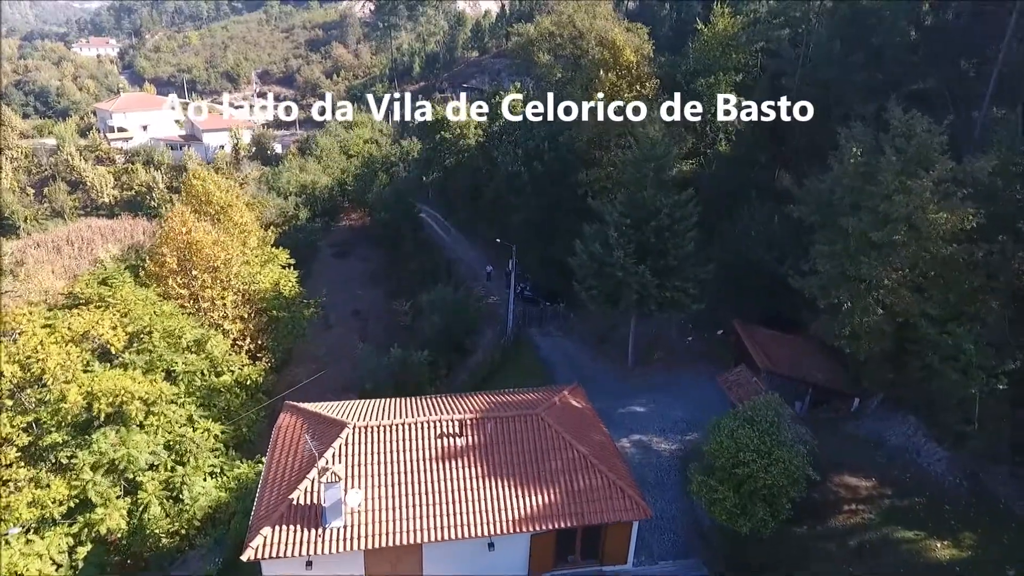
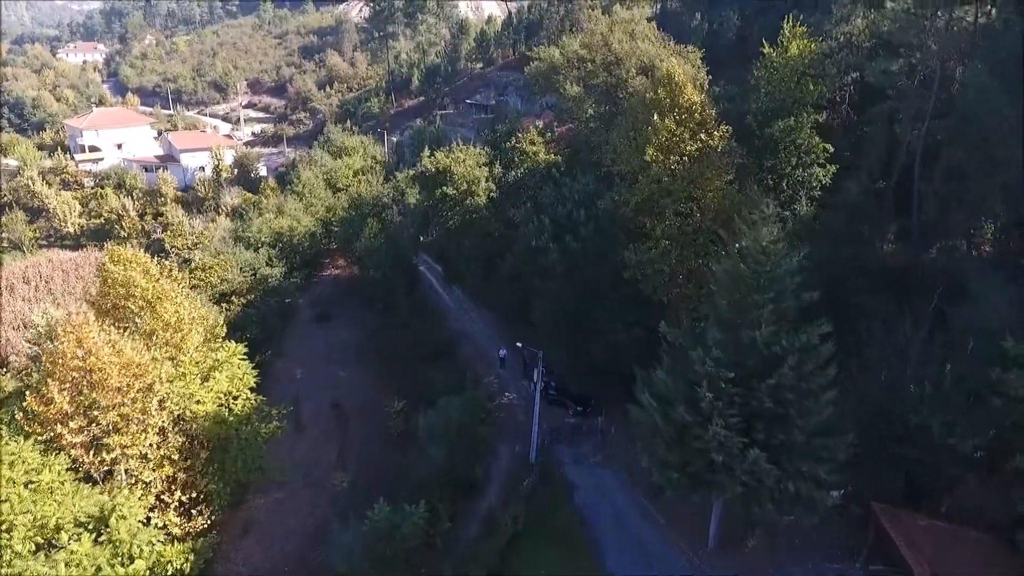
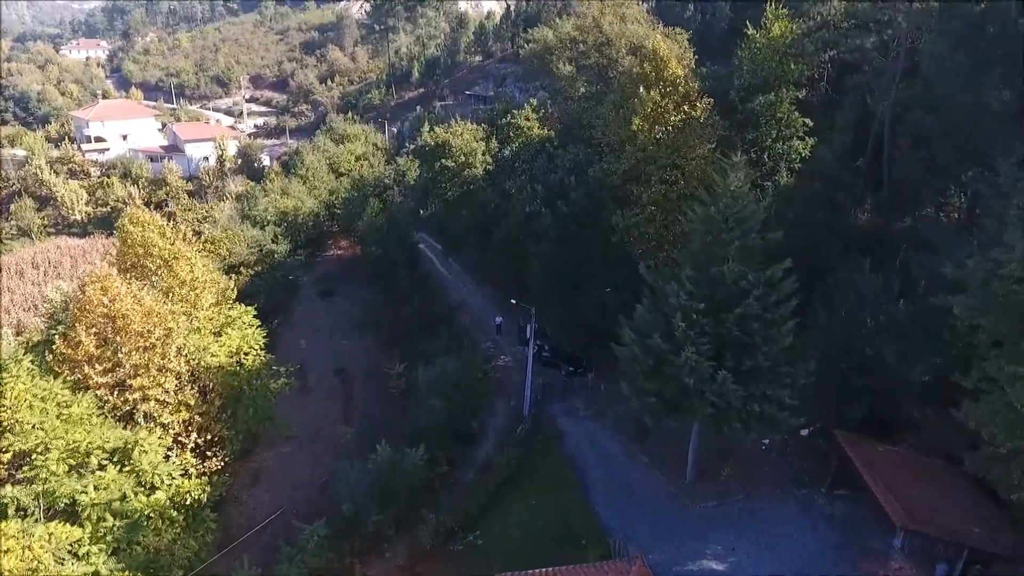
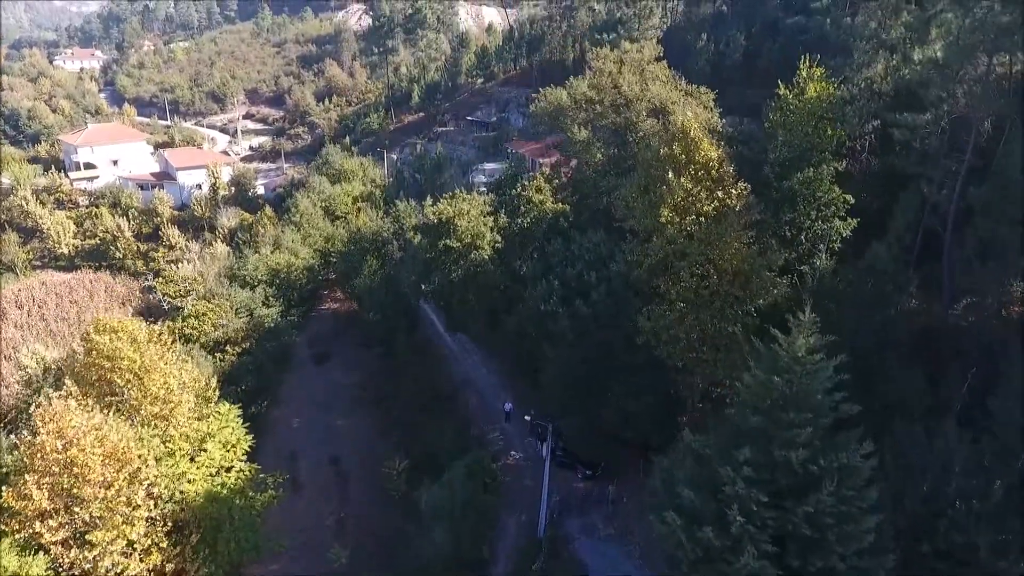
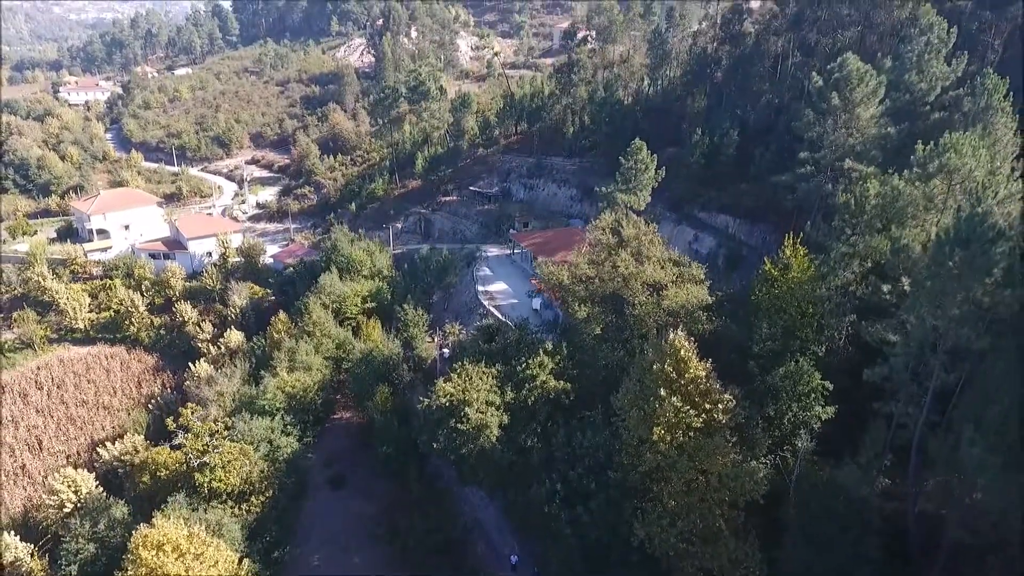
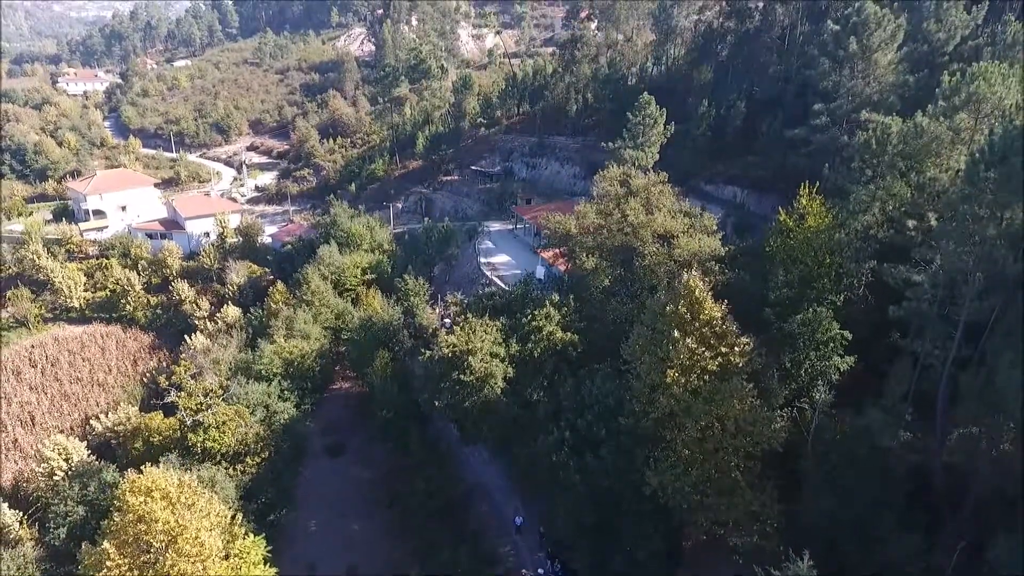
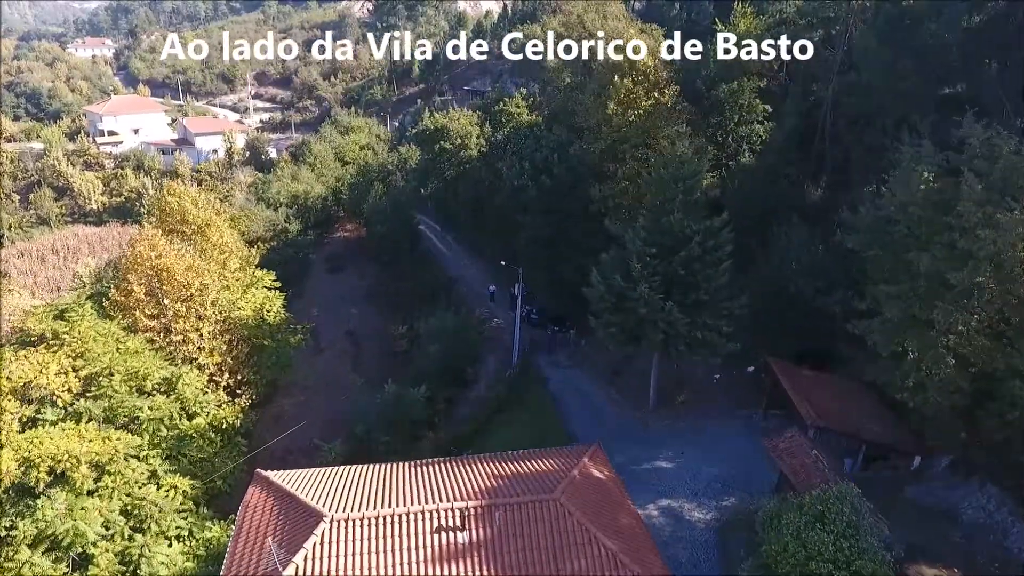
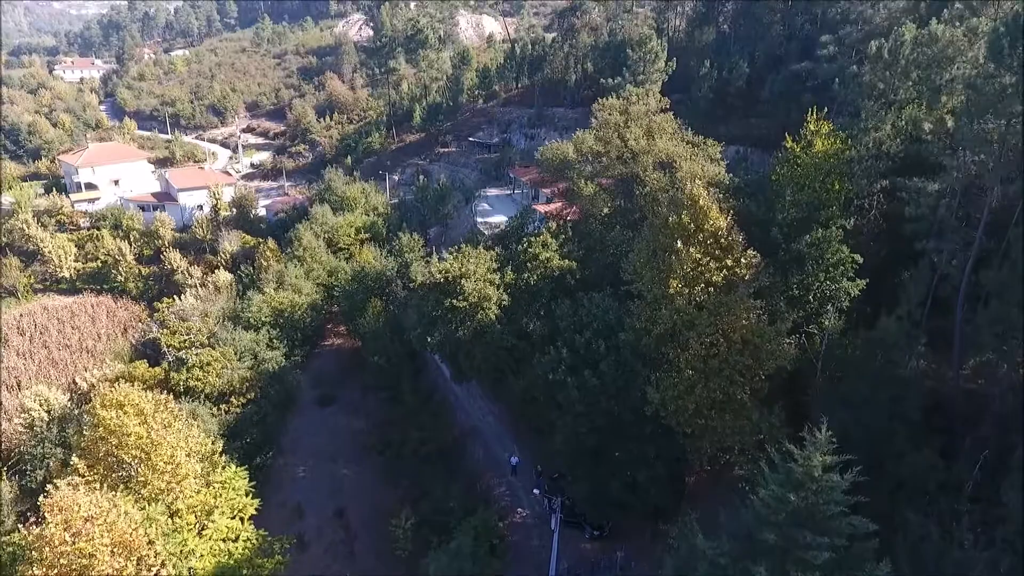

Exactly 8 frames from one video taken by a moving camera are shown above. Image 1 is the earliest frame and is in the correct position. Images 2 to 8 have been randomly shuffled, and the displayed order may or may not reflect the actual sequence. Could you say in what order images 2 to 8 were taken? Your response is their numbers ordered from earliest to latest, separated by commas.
7, 3, 2, 4, 8, 6, 5
